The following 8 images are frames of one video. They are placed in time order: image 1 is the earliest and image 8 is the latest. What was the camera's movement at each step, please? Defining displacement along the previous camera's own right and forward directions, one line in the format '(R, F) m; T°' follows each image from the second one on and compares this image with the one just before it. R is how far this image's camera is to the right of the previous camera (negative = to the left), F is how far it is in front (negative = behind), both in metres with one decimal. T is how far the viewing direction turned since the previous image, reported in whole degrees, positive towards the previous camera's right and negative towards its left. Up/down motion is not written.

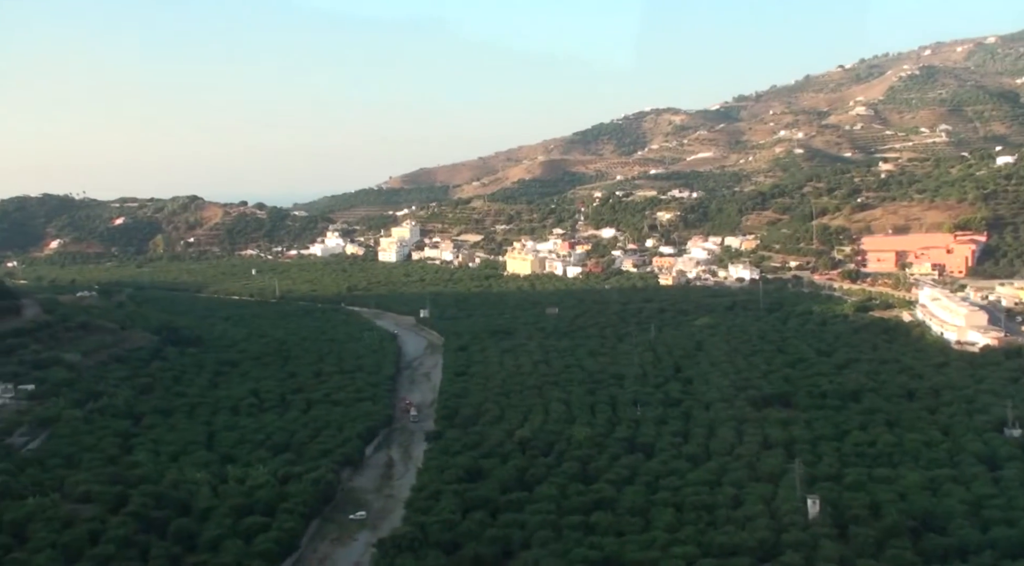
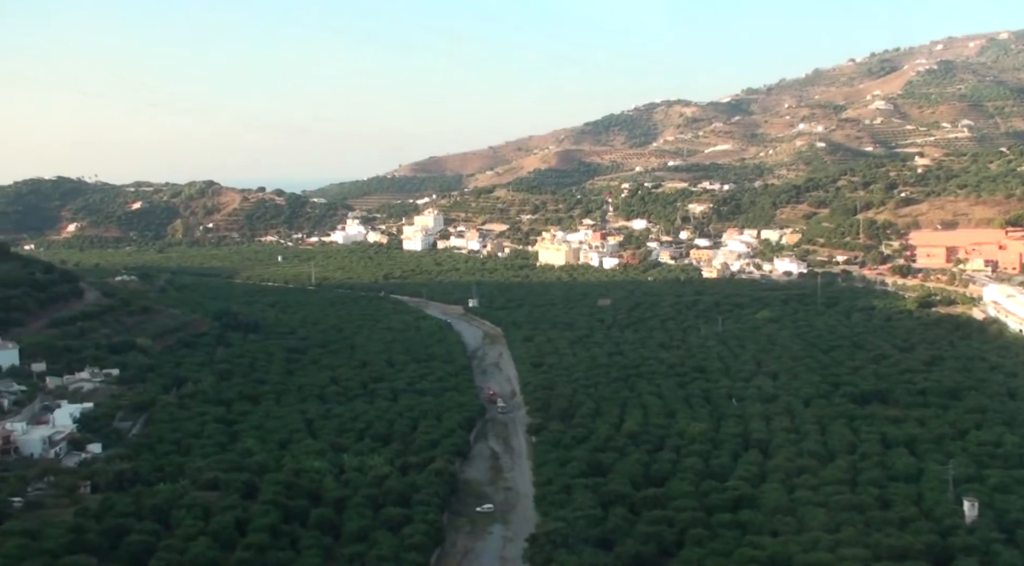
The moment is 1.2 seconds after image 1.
(-1.7, +0.3) m; -1°
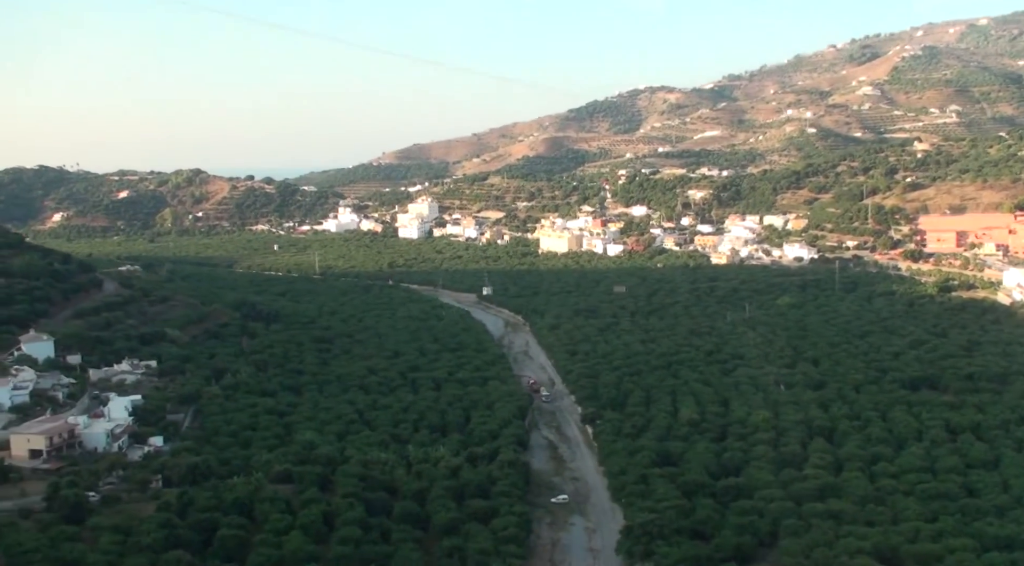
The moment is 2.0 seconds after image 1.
(-1.2, +0.2) m; 0°
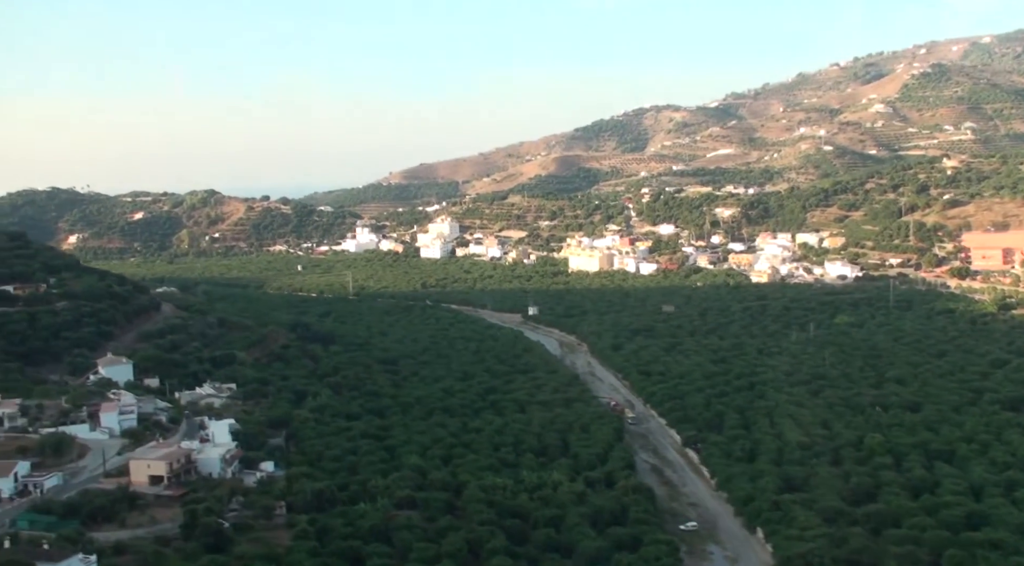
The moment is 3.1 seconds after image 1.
(-1.6, +0.3) m; -1°
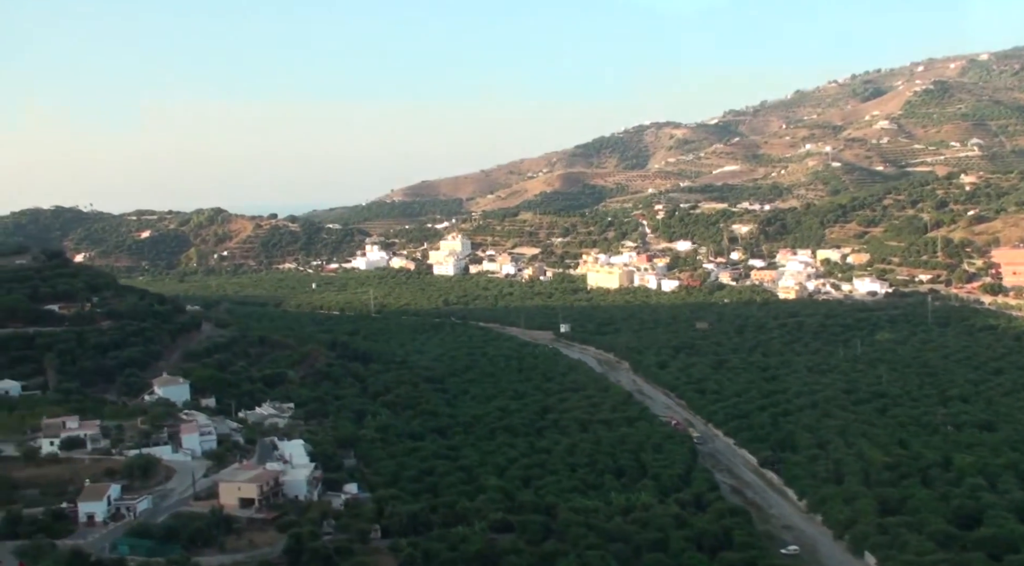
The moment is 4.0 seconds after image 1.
(-1.3, +0.3) m; -1°
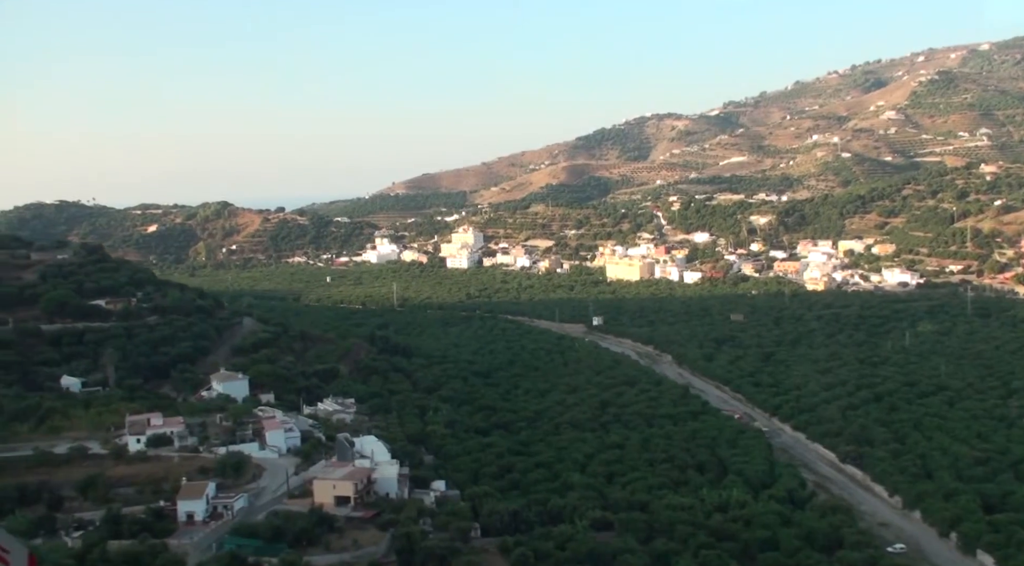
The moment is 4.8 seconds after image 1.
(-1.3, +0.3) m; -1°
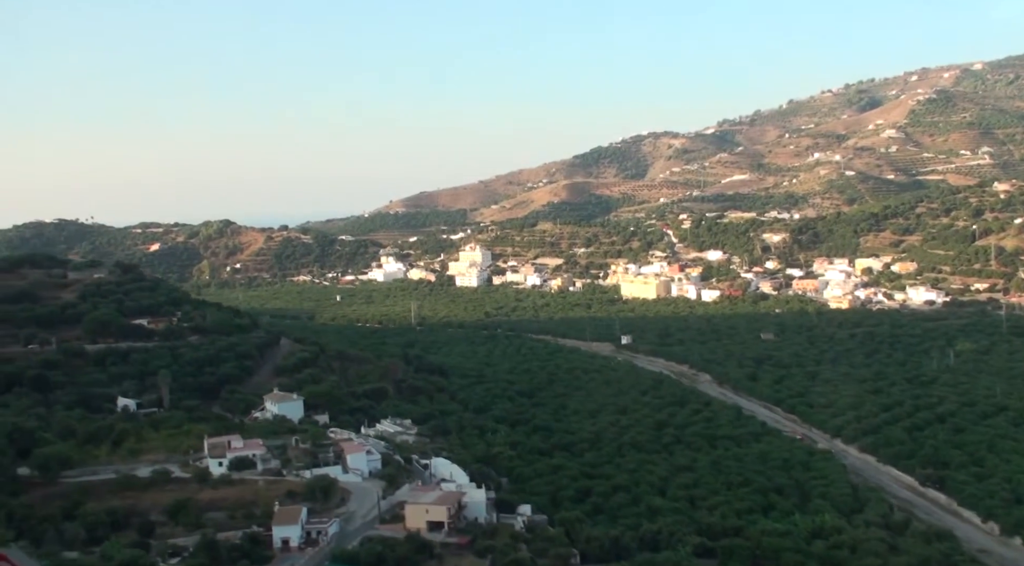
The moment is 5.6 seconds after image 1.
(-1.3, +0.3) m; 0°
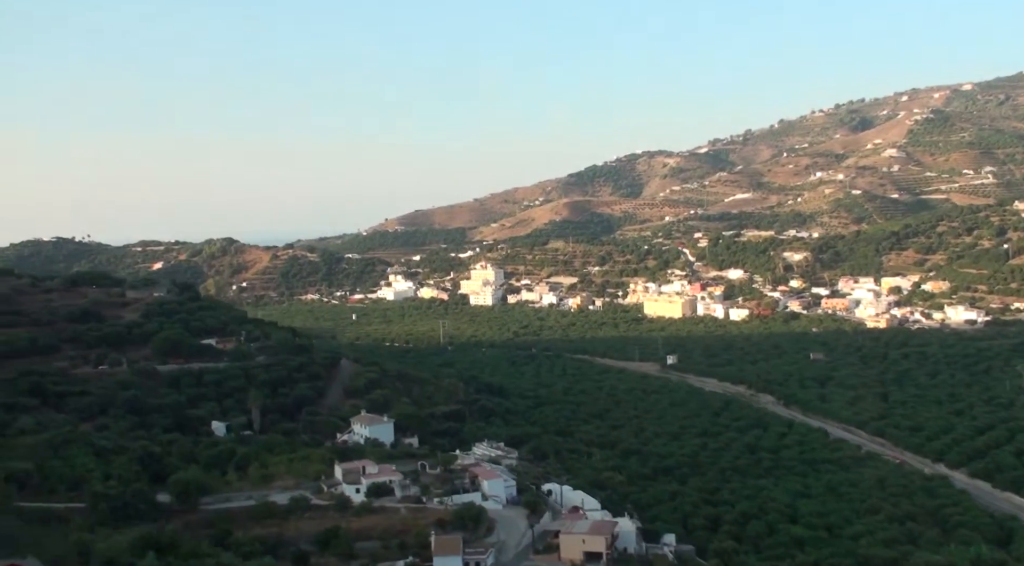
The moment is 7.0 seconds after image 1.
(-2.1, +0.4) m; -1°
